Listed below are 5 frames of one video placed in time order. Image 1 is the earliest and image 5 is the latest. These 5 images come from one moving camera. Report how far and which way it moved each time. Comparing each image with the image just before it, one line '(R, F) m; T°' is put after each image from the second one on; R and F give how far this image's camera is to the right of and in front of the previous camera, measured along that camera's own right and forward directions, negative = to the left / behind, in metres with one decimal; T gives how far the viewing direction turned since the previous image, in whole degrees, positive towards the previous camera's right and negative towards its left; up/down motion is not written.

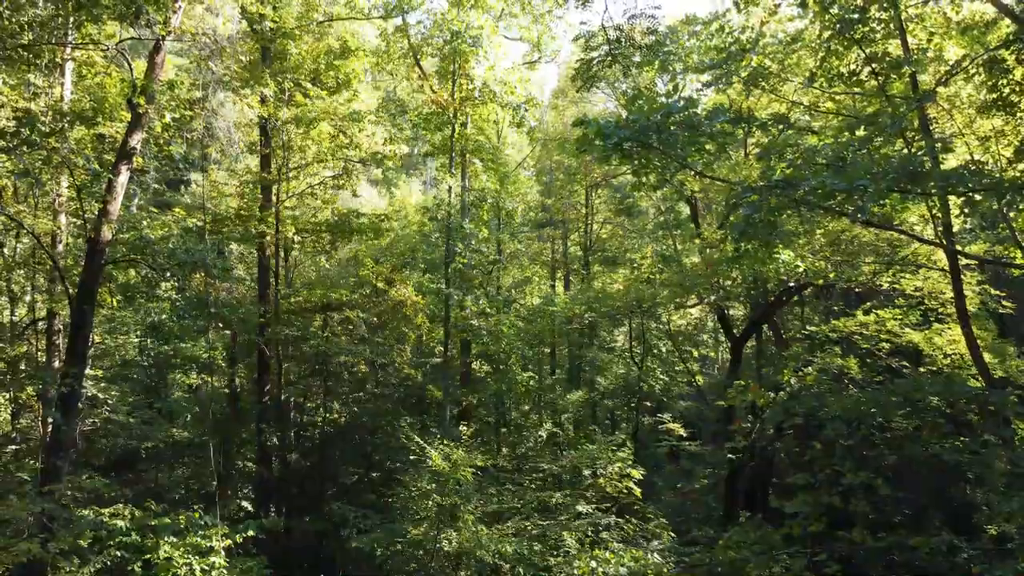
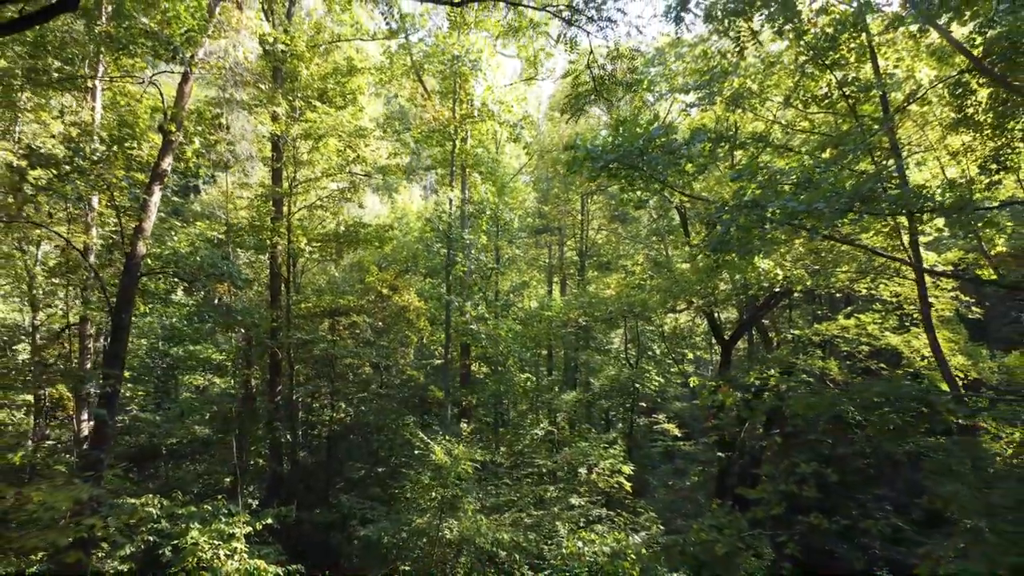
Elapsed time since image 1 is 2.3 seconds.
(0.0, -0.5) m; 0°
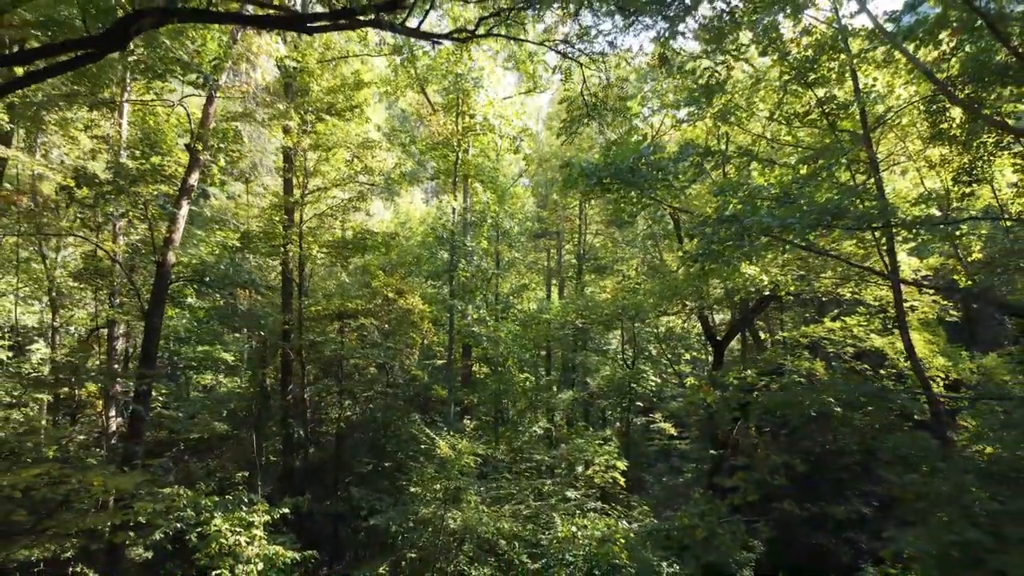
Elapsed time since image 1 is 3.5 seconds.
(0.0, -0.4) m; 0°
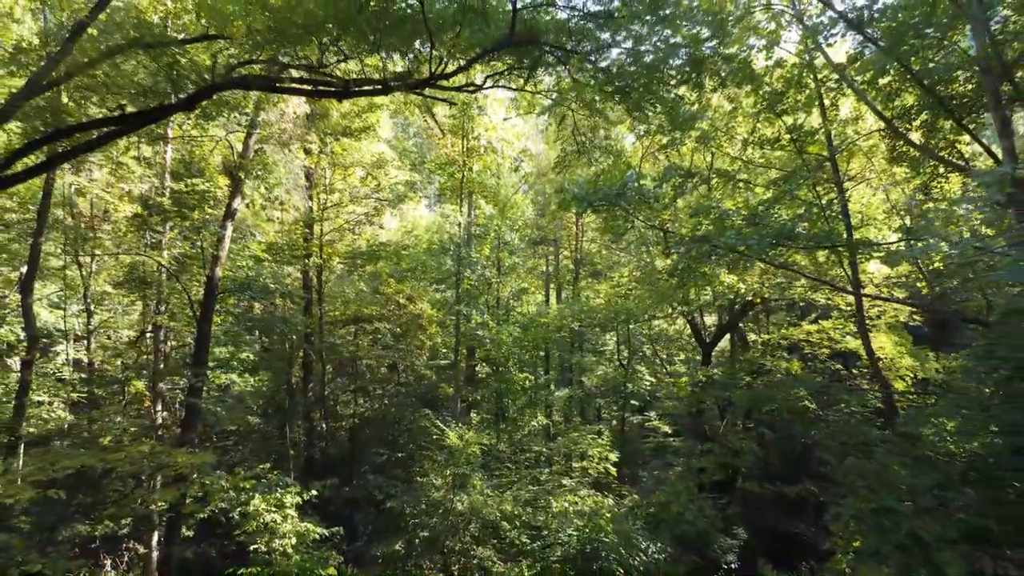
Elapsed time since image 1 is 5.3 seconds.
(0.0, -0.8) m; 0°
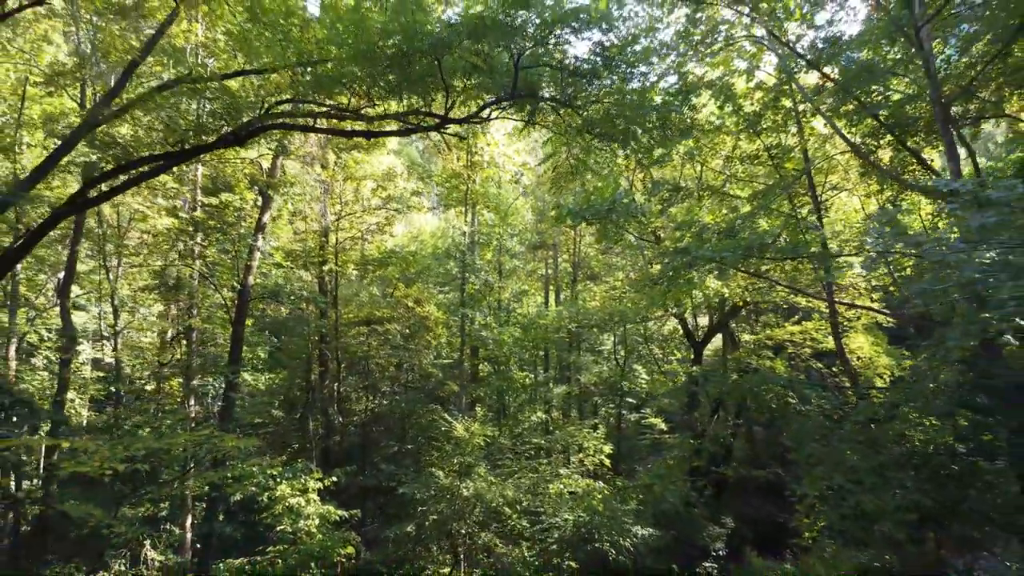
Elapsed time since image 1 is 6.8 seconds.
(0.0, -0.7) m; 0°
